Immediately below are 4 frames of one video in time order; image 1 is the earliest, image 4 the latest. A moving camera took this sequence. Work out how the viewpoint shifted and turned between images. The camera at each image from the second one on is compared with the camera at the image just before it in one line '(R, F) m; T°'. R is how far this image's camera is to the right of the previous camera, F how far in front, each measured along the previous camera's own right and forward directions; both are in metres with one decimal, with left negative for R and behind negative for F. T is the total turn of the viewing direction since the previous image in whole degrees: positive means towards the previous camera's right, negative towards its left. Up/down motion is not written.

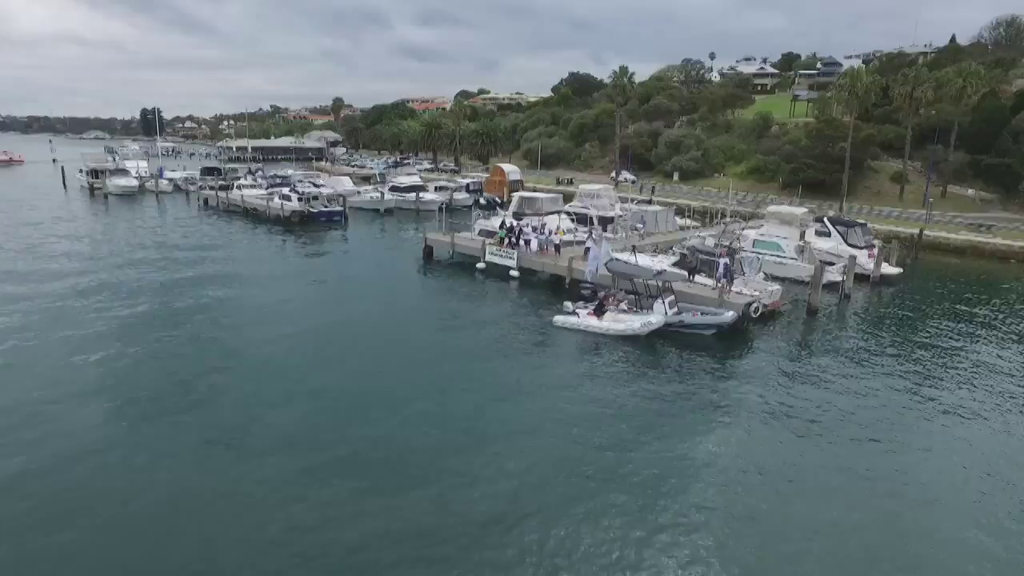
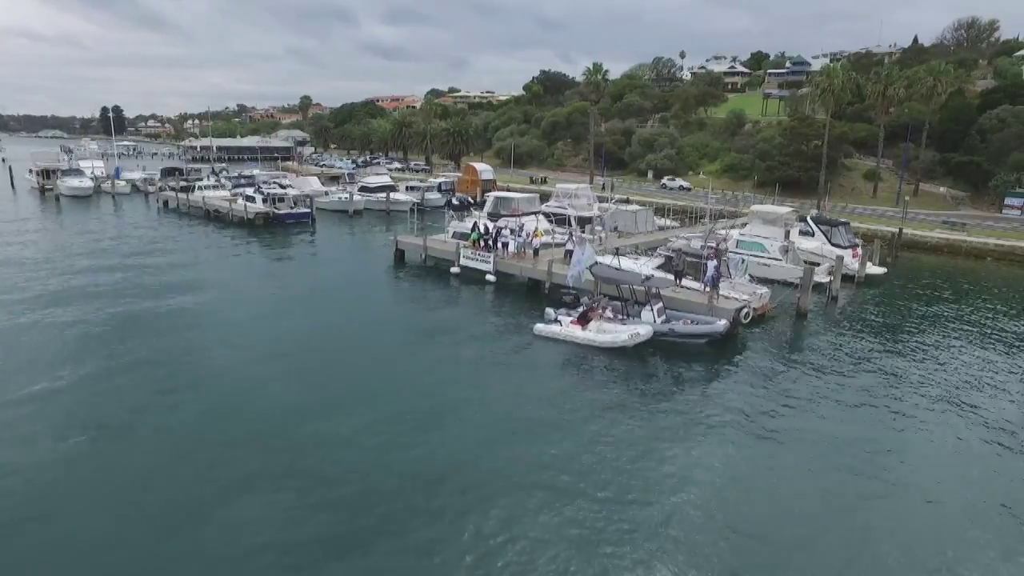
(-0.1, +1.1) m; +2°
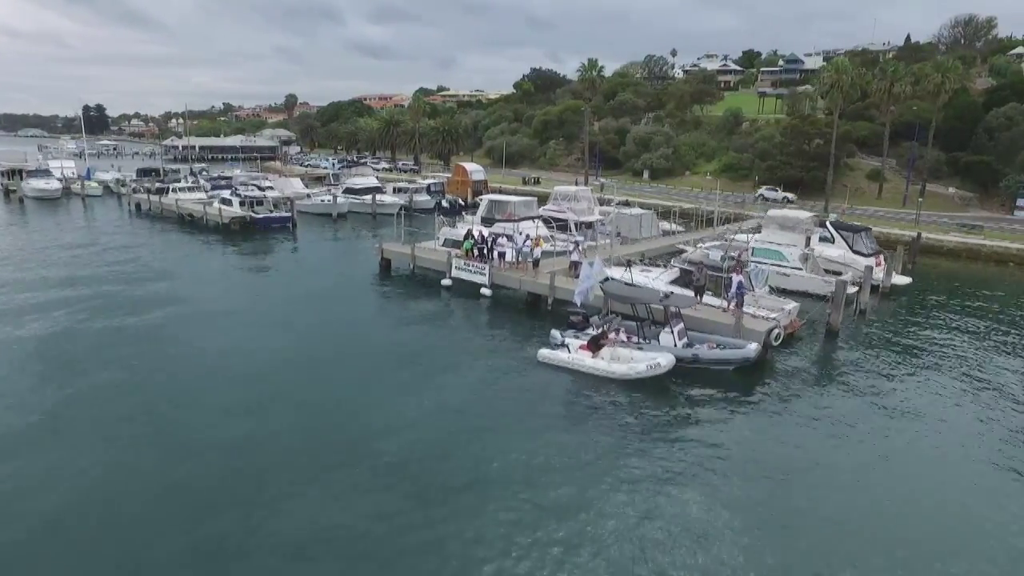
(-0.2, +2.0) m; +1°
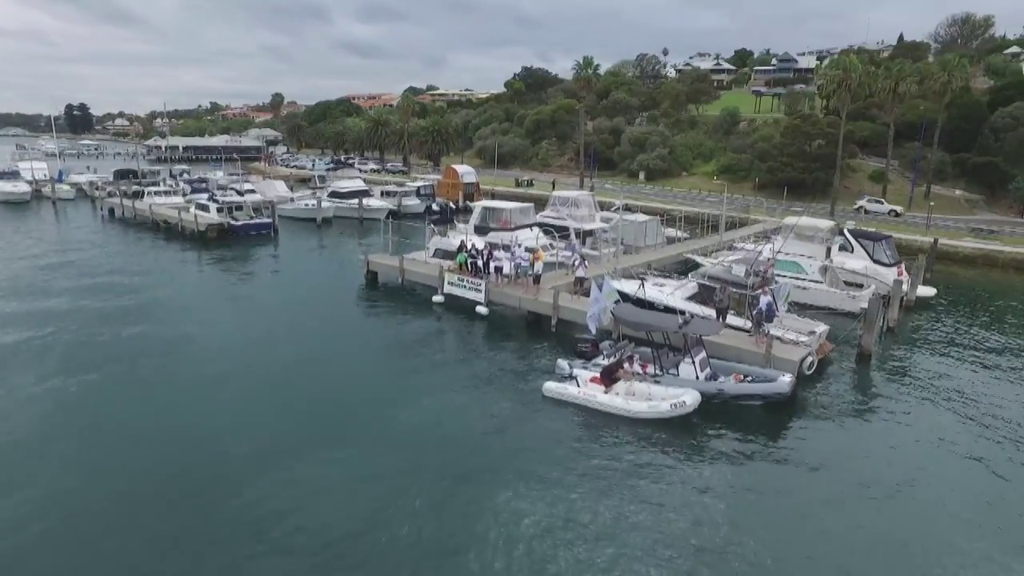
(-0.2, +1.7) m; +1°
